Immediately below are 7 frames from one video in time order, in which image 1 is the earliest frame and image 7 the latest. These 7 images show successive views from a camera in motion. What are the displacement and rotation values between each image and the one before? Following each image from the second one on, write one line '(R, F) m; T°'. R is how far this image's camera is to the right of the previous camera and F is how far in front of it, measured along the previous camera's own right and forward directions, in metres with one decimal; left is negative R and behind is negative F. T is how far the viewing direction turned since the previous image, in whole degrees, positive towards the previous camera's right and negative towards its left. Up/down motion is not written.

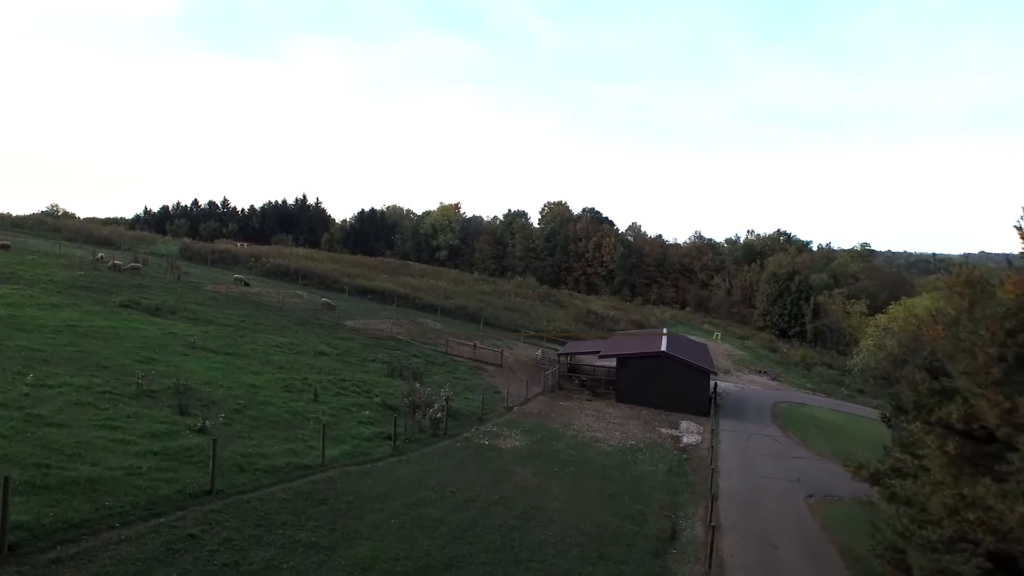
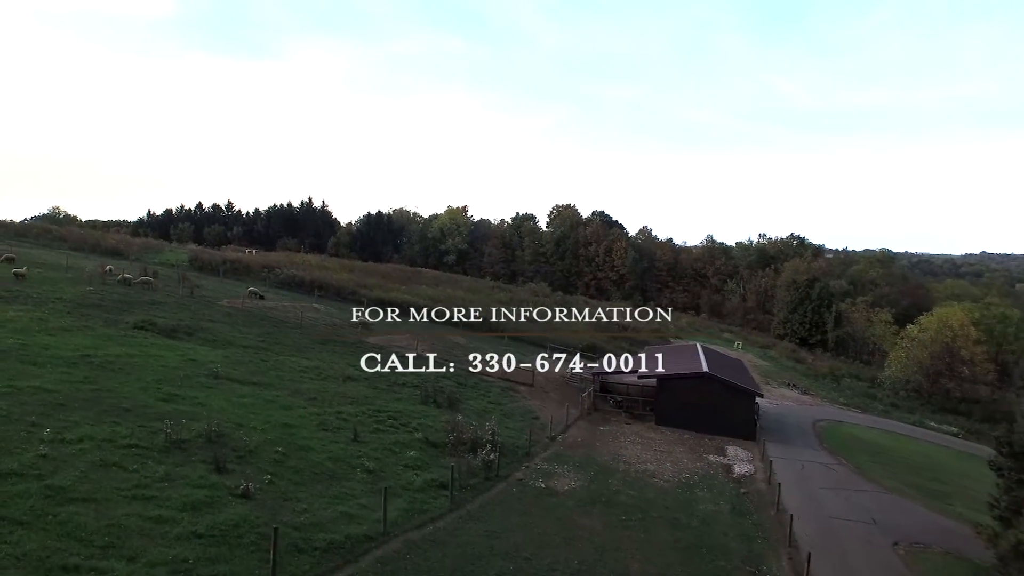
(-1.6, +1.8) m; 0°
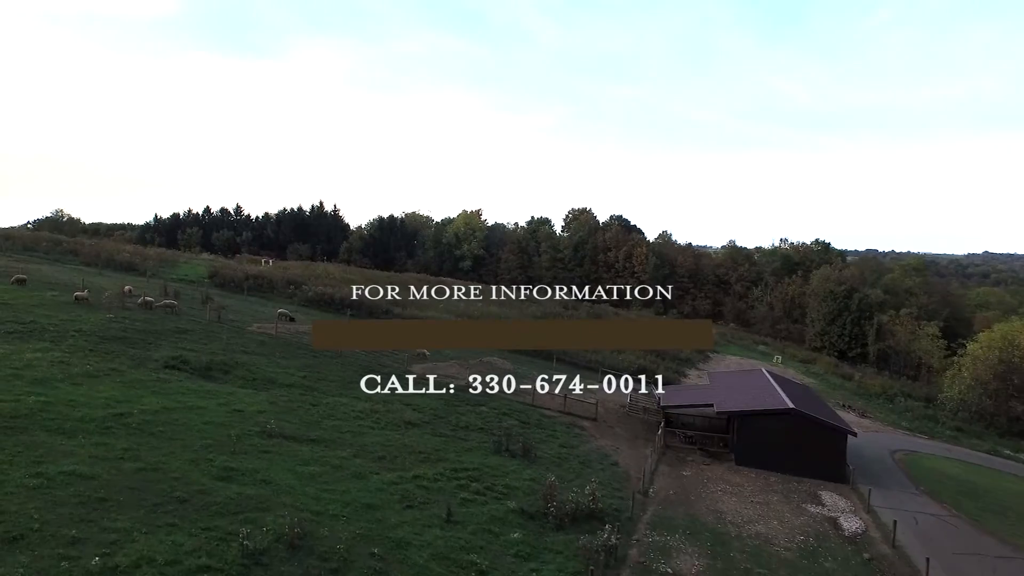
(-2.8, +3.1) m; 0°
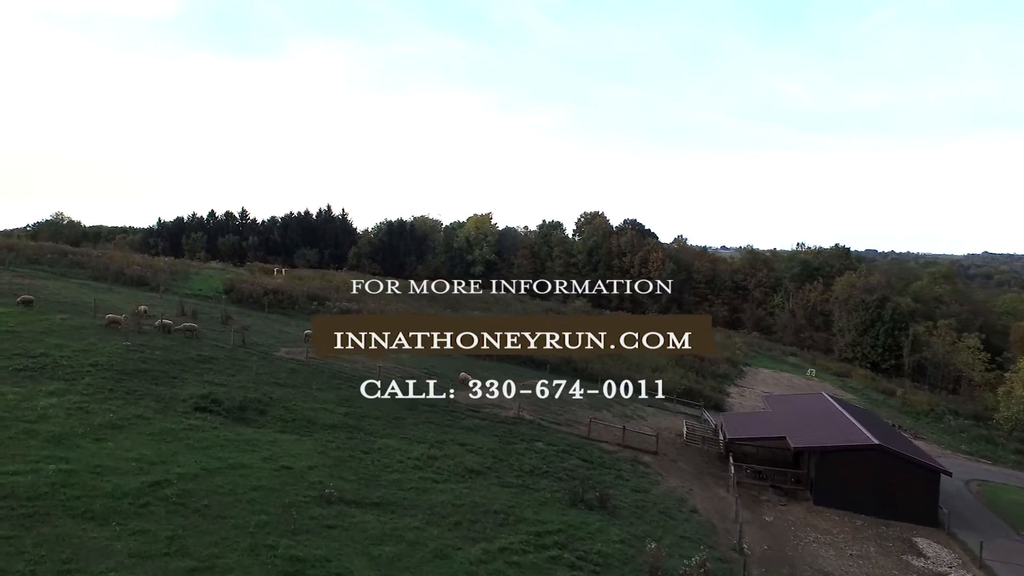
(-2.3, +2.7) m; 0°
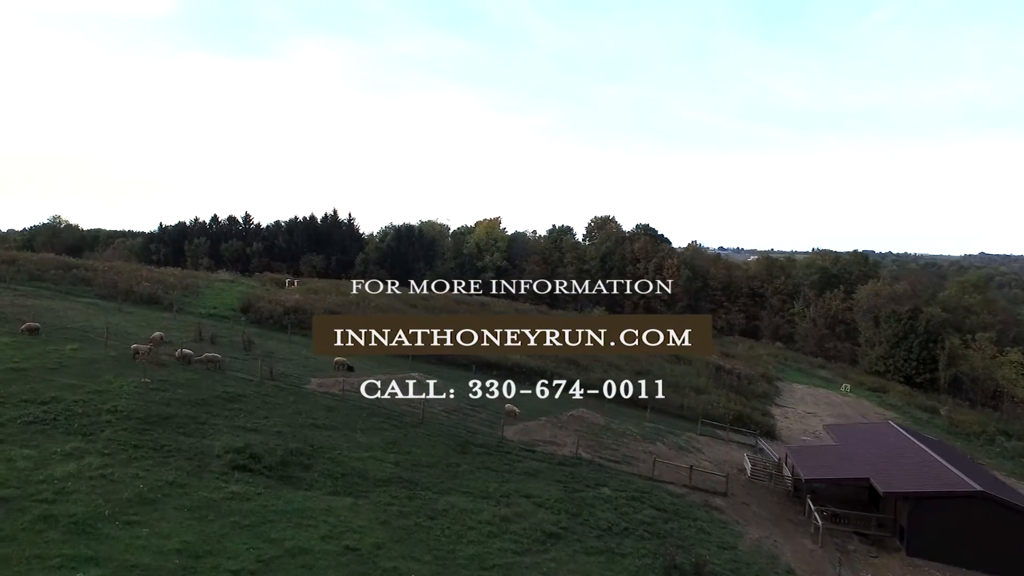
(-2.3, +2.6) m; 0°
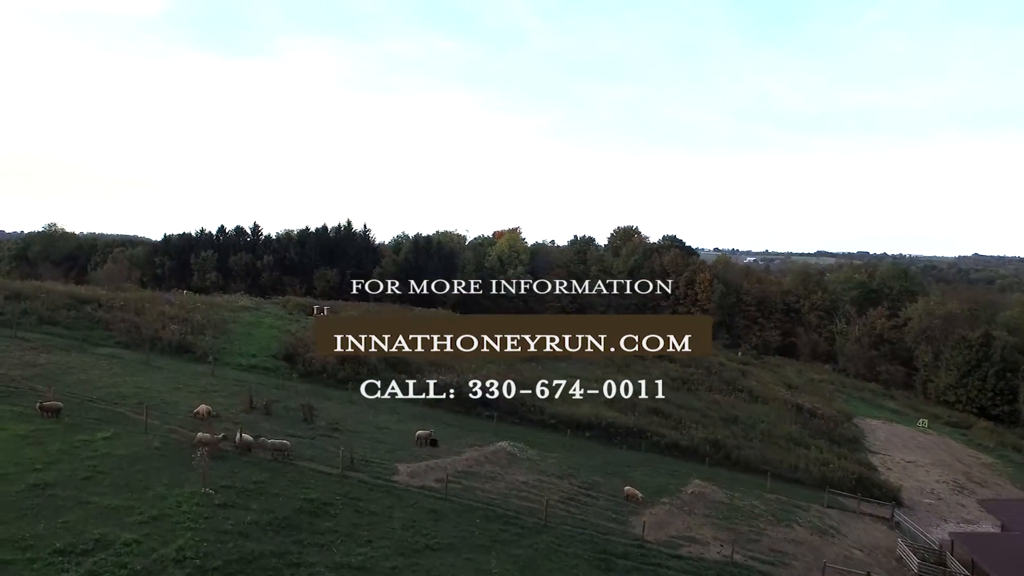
(-4.5, +5.1) m; +1°
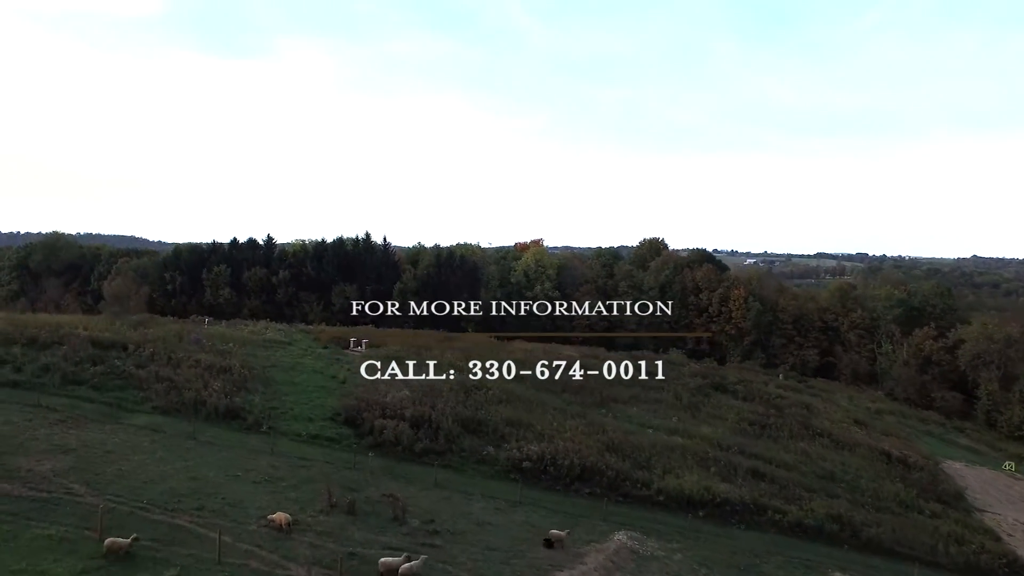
(-4.0, +4.2) m; 0°
